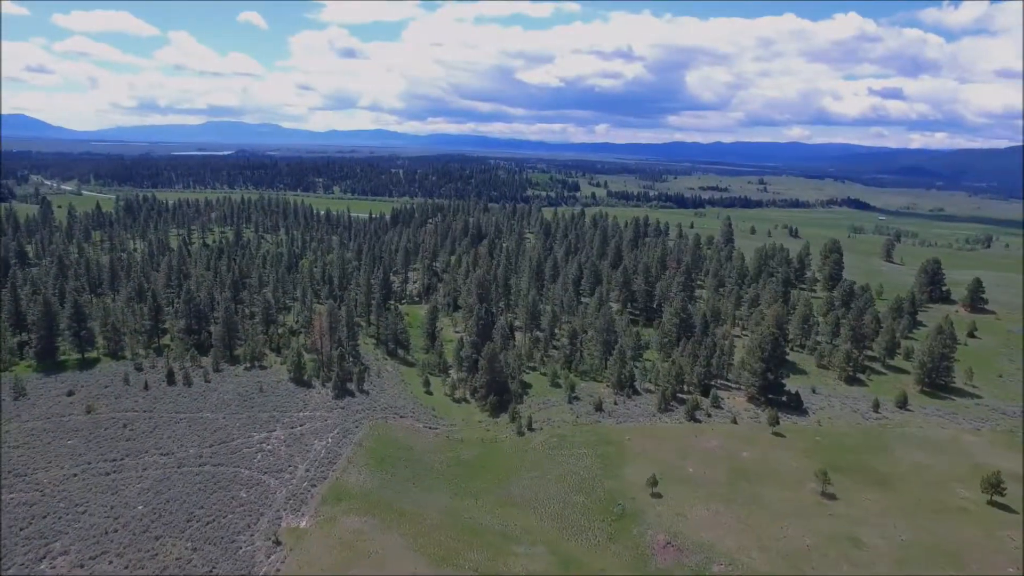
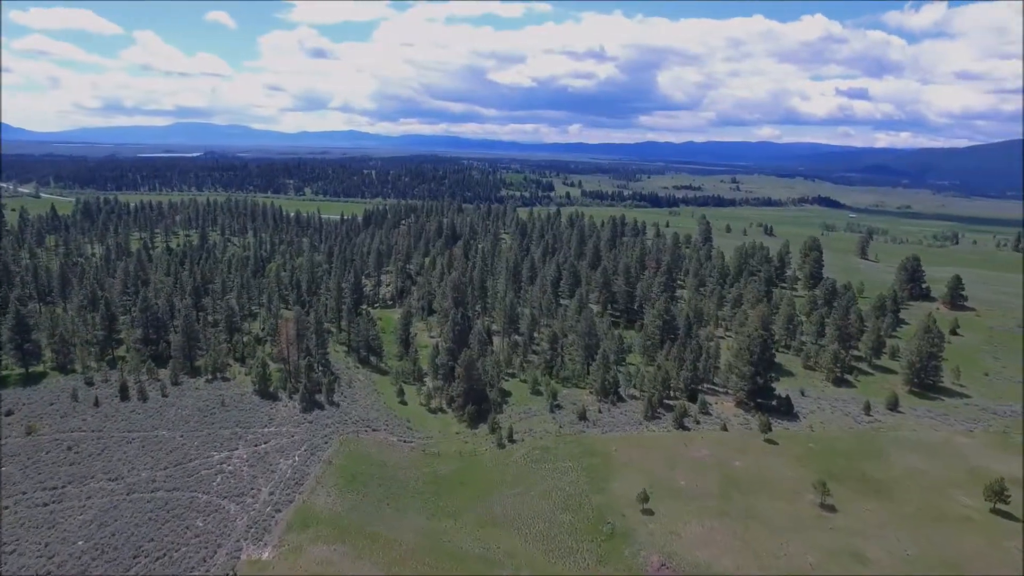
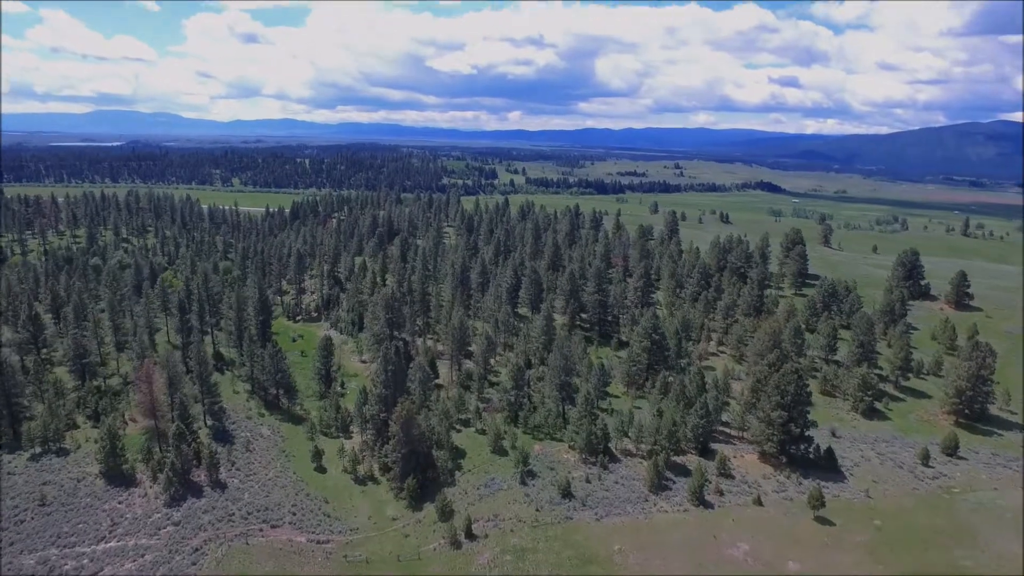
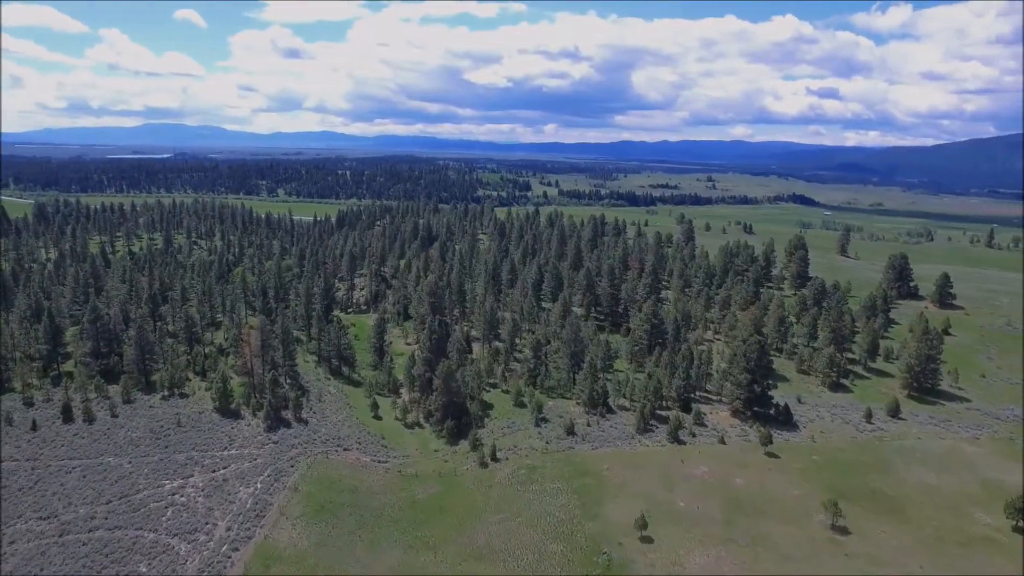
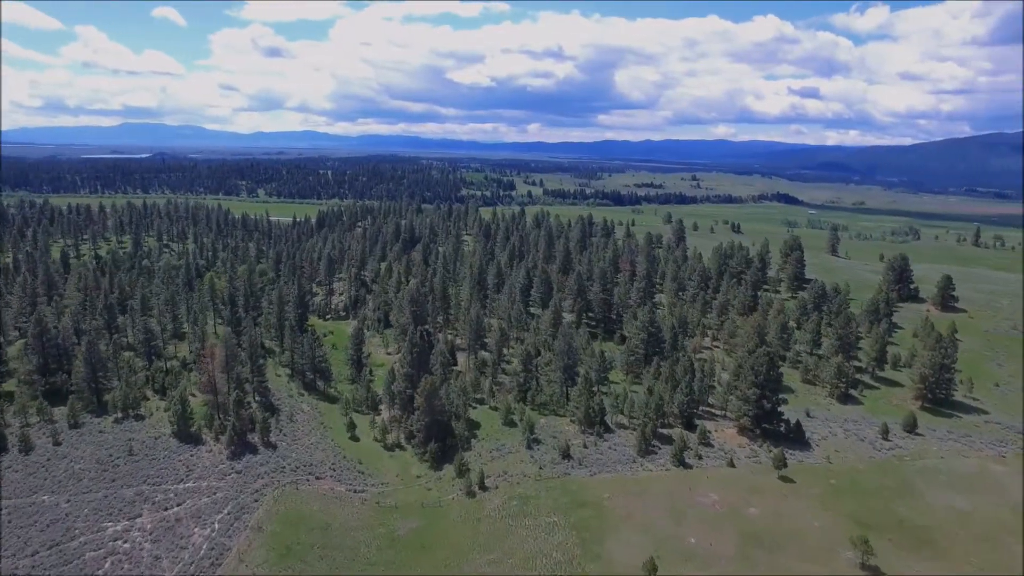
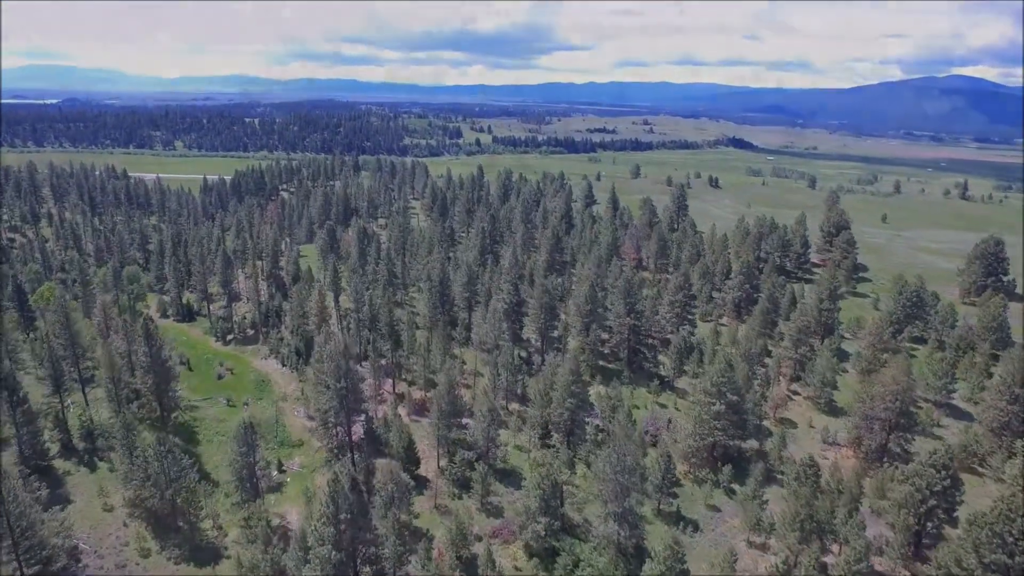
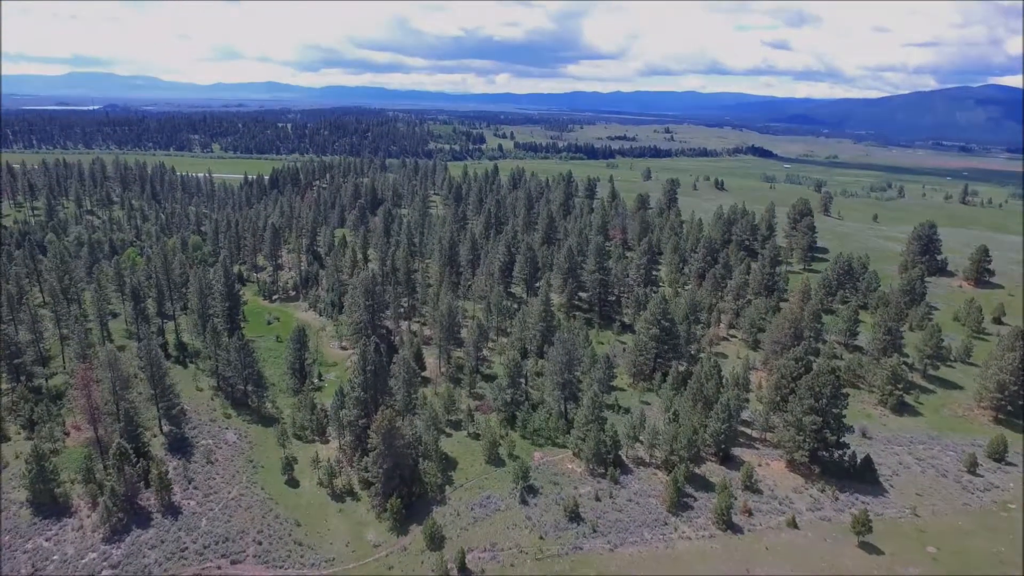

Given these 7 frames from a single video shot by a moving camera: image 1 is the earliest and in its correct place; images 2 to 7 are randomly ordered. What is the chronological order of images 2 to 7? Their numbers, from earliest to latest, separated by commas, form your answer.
2, 4, 5, 3, 7, 6
